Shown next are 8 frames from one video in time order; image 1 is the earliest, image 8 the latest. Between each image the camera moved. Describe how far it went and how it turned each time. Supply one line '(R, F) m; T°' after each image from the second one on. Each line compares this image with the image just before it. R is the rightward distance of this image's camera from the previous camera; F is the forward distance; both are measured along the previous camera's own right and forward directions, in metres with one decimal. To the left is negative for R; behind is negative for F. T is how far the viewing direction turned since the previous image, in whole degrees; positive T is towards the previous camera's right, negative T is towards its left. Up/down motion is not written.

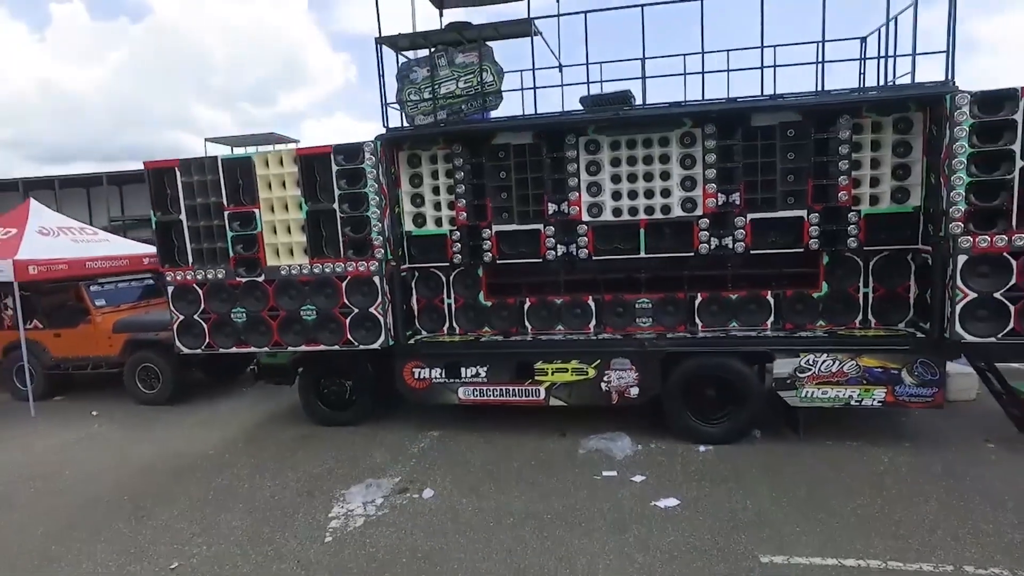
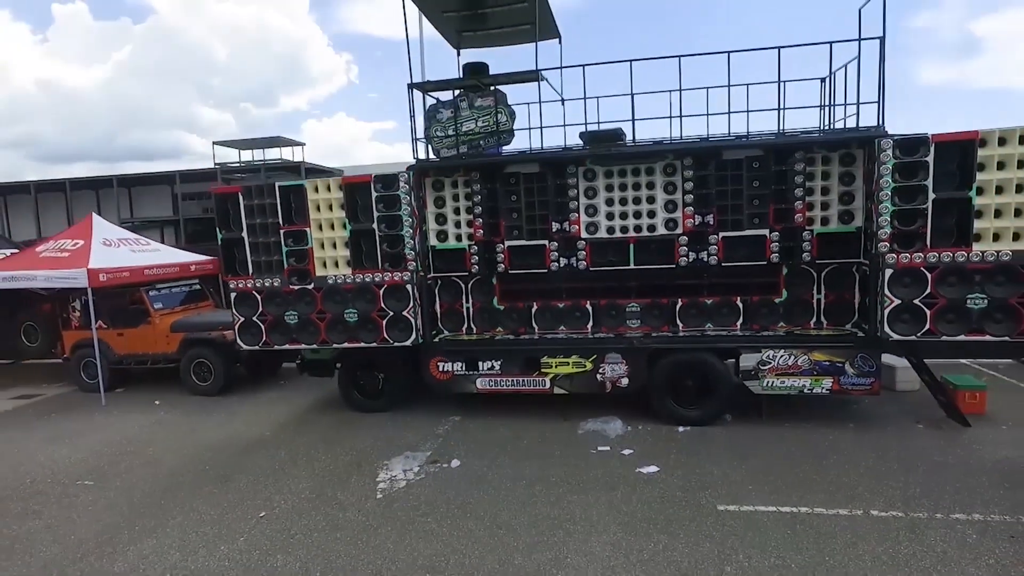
(-0.1, -1.0) m; 0°
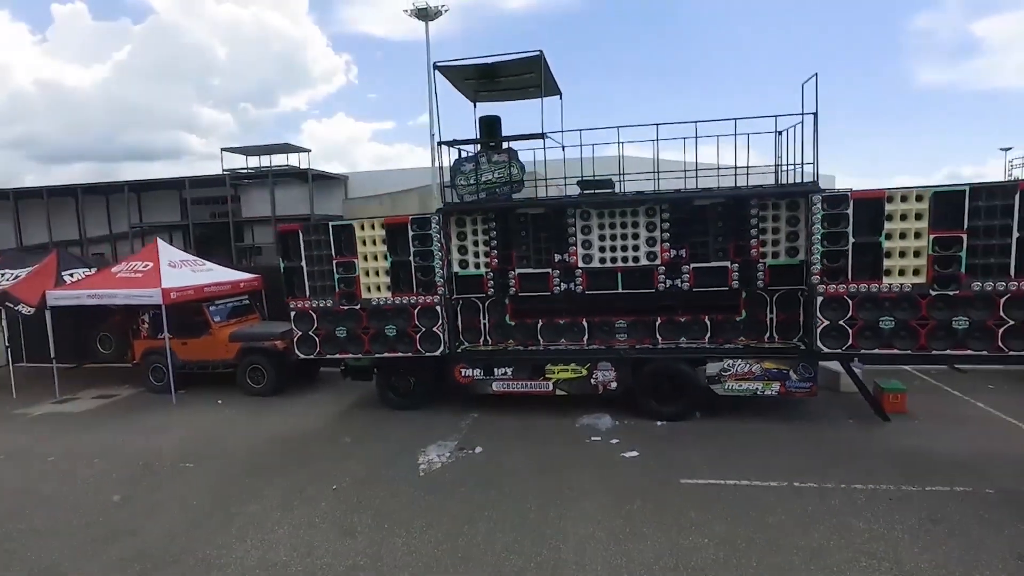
(-0.1, -1.5) m; 0°
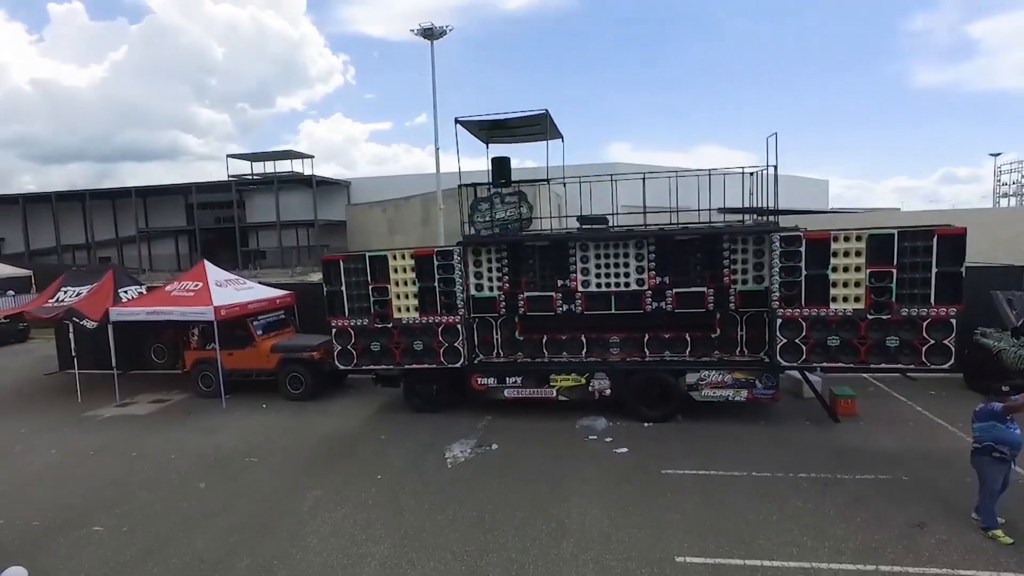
(-0.2, -1.4) m; 0°
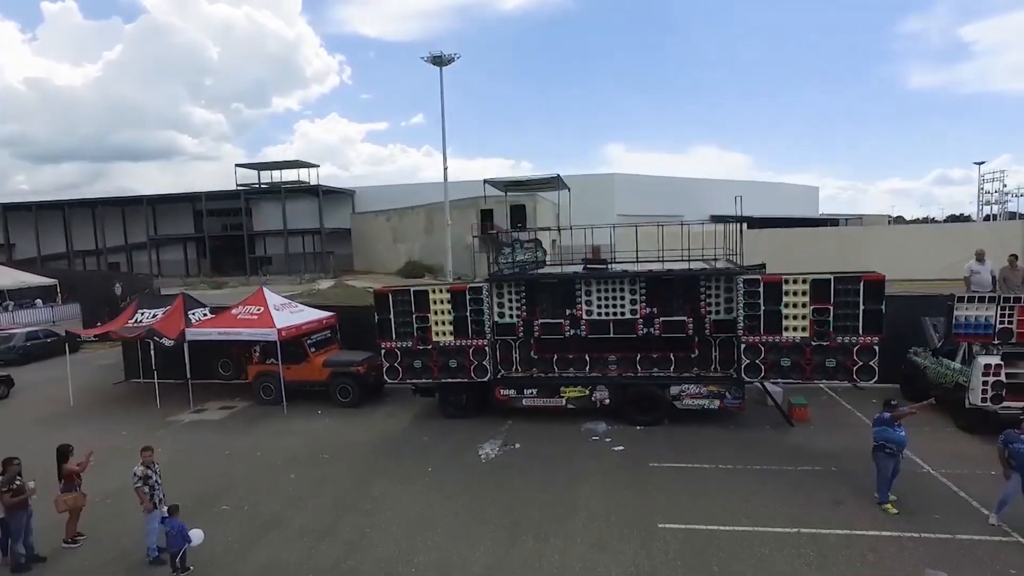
(-0.4, -2.1) m; 0°
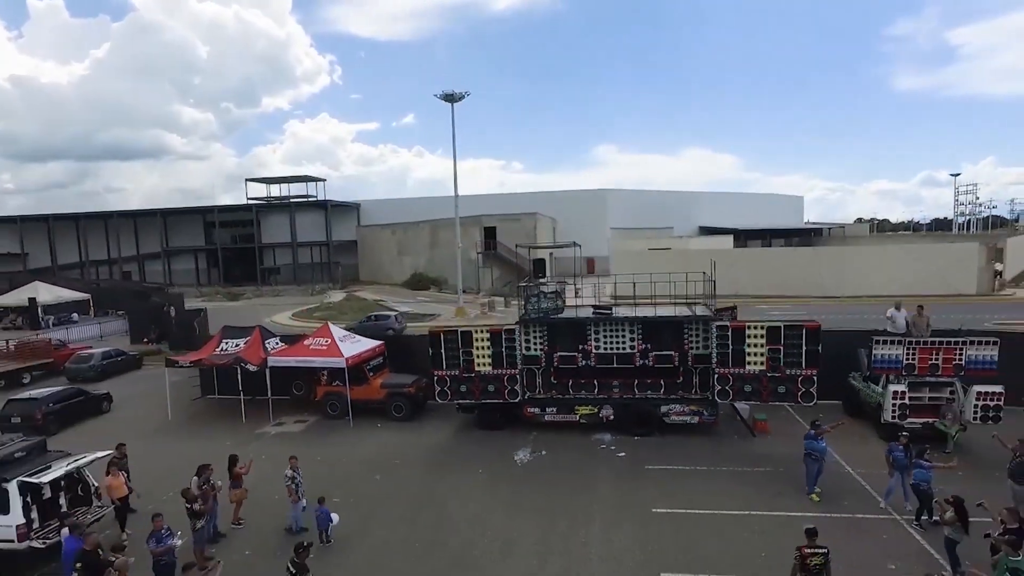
(-0.8, -3.2) m; +1°
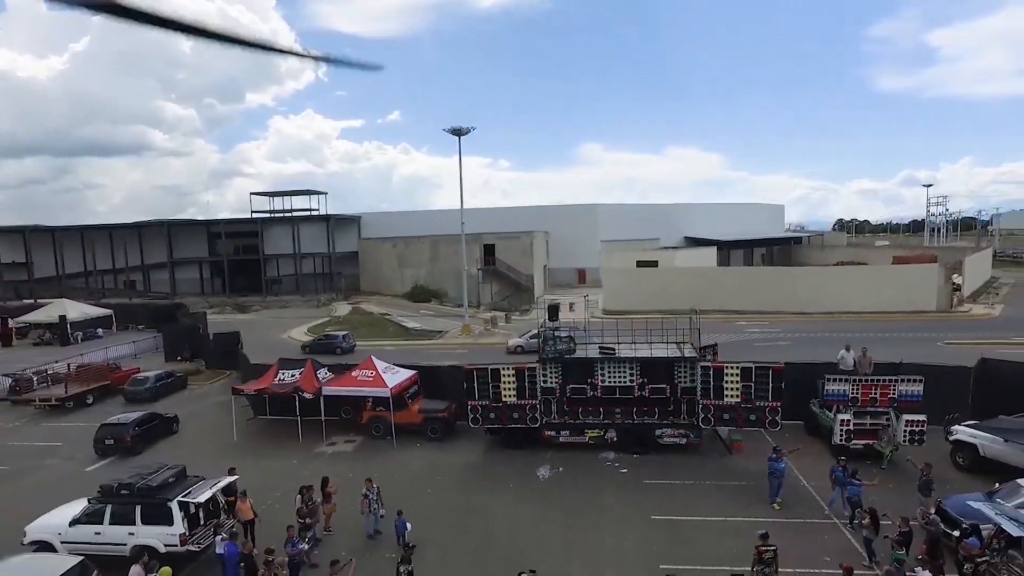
(-1.0, -3.0) m; +1°
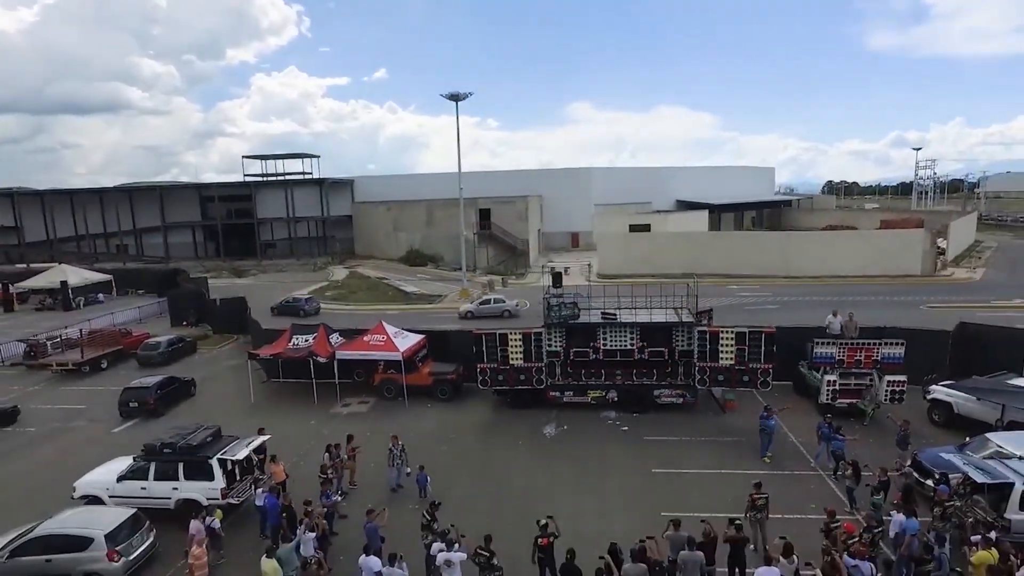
(-0.5, -0.8) m; +1°
